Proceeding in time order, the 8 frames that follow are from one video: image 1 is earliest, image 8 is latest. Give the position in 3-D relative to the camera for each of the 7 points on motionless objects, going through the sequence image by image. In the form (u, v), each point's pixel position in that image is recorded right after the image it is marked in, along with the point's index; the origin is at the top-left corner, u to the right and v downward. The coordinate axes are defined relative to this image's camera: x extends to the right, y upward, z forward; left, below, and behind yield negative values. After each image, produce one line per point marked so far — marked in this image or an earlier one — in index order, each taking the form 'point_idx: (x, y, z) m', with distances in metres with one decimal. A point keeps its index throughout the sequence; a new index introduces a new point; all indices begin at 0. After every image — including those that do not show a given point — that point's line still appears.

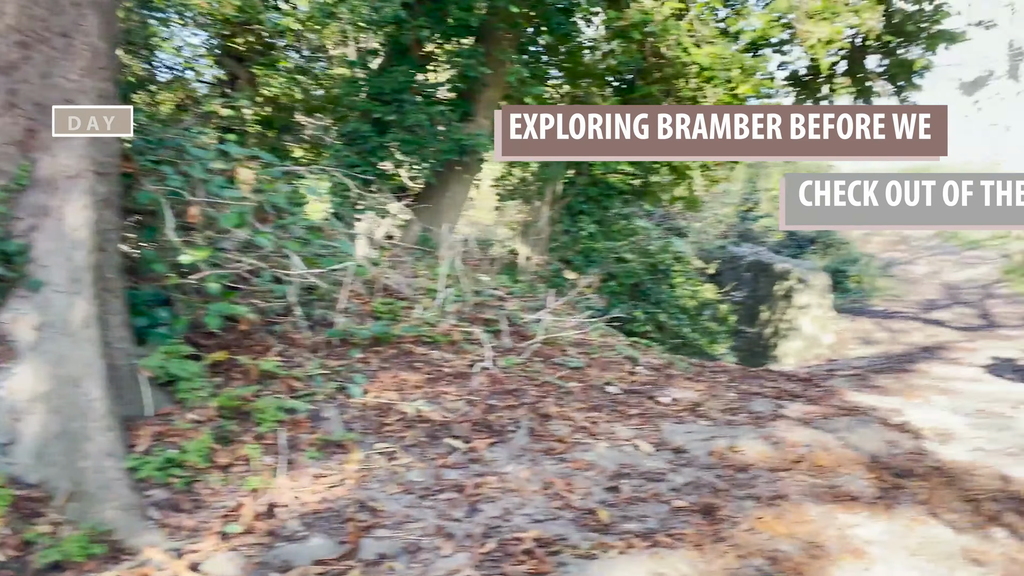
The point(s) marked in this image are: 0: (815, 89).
0: (+3.2, +2.1, +9.1) m
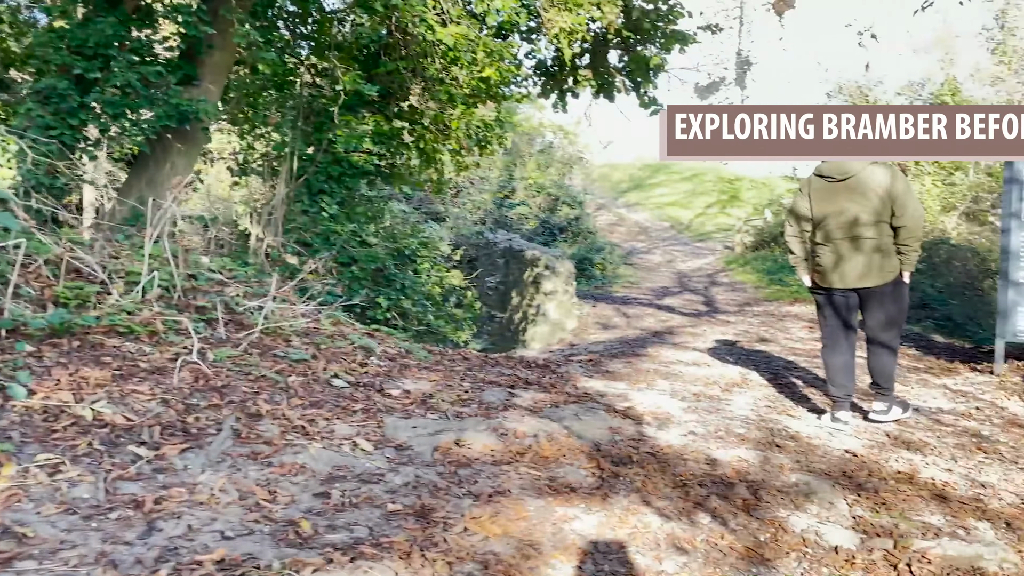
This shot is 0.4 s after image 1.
0: (+0.5, +2.3, +9.3) m
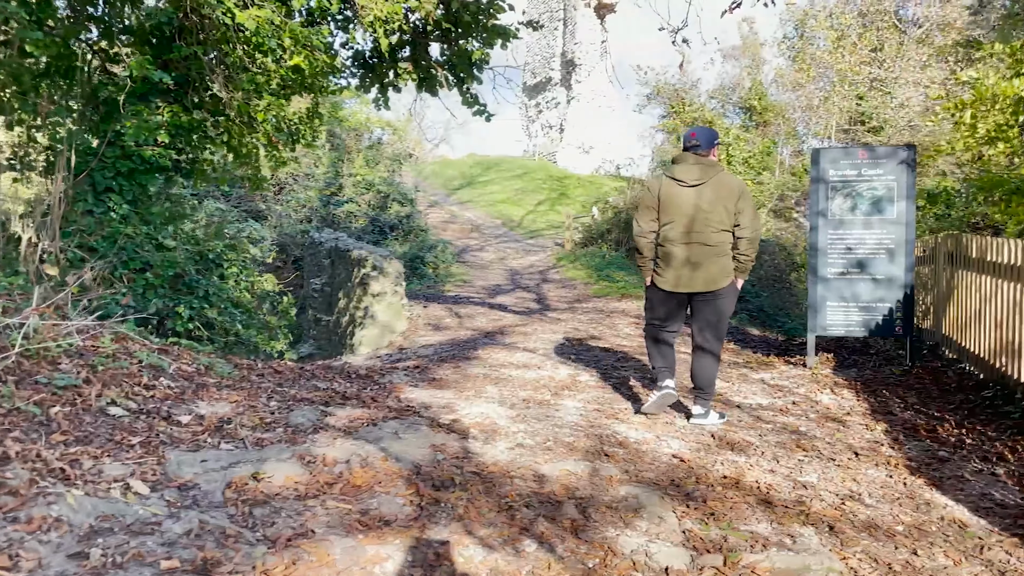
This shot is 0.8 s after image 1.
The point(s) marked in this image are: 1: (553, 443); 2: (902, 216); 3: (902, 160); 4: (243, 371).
0: (-1.4, +2.2, +8.8) m
1: (+0.2, -0.9, +4.9) m
2: (+3.5, +0.6, +7.5) m
3: (+3.5, +1.1, +7.5) m
4: (-1.9, -0.6, +6.1) m
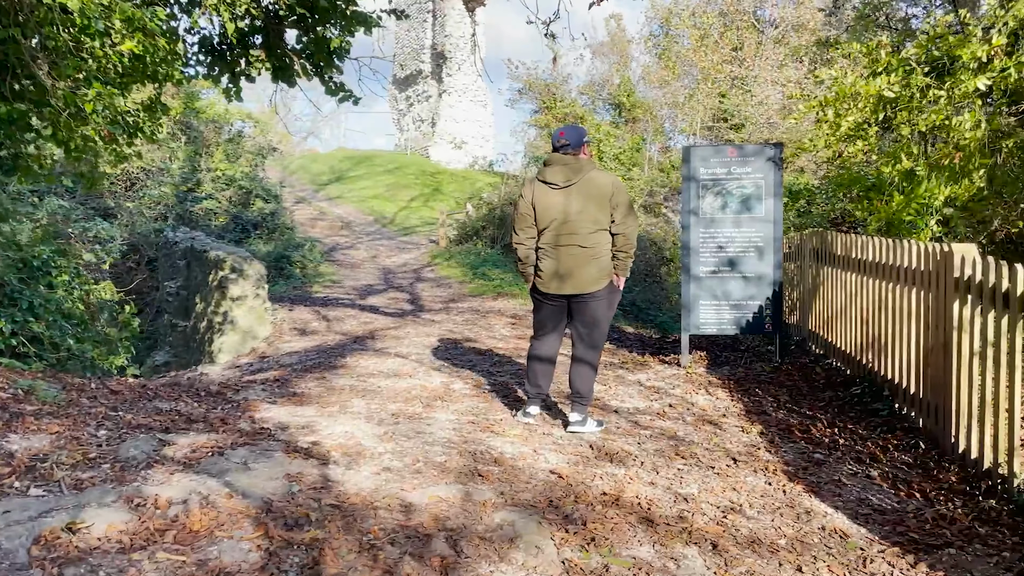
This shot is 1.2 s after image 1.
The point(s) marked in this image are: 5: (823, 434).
0: (-2.7, +2.2, +8.1) m
1: (-0.5, -0.9, +4.5) m
2: (+2.3, +0.7, +7.6) m
3: (+2.3, +1.2, +7.6) m
4: (-2.8, -0.7, +5.4) m
5: (+1.9, -0.9, +5.3) m
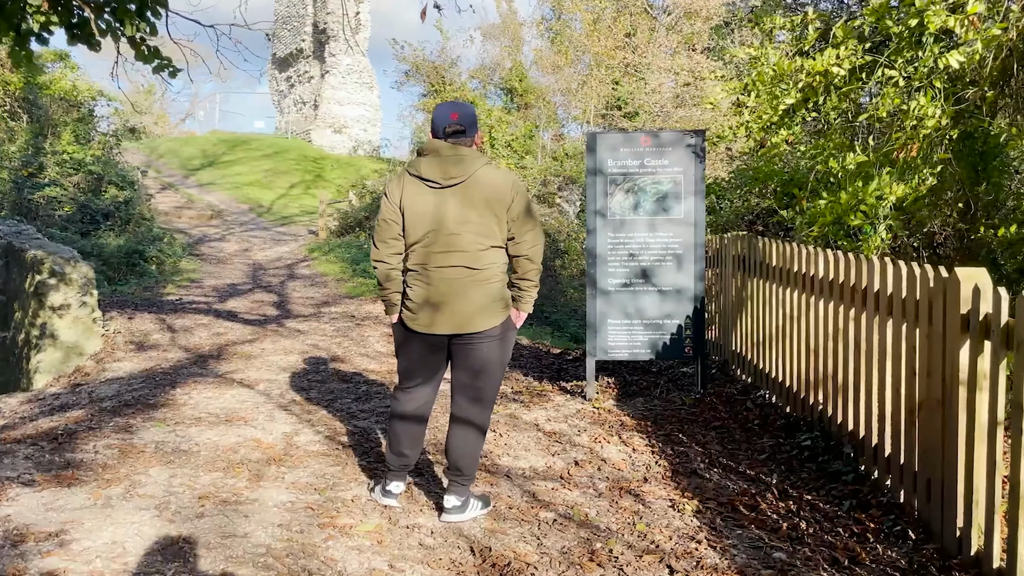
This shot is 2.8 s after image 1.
0: (-3.7, +2.0, +6.2) m
1: (-1.0, -1.1, +2.9) m
2: (+1.3, +0.5, +6.3) m
3: (+1.3, +1.0, +6.3) m
4: (-3.5, -0.9, +3.6) m
5: (+1.3, -1.1, +4.0) m
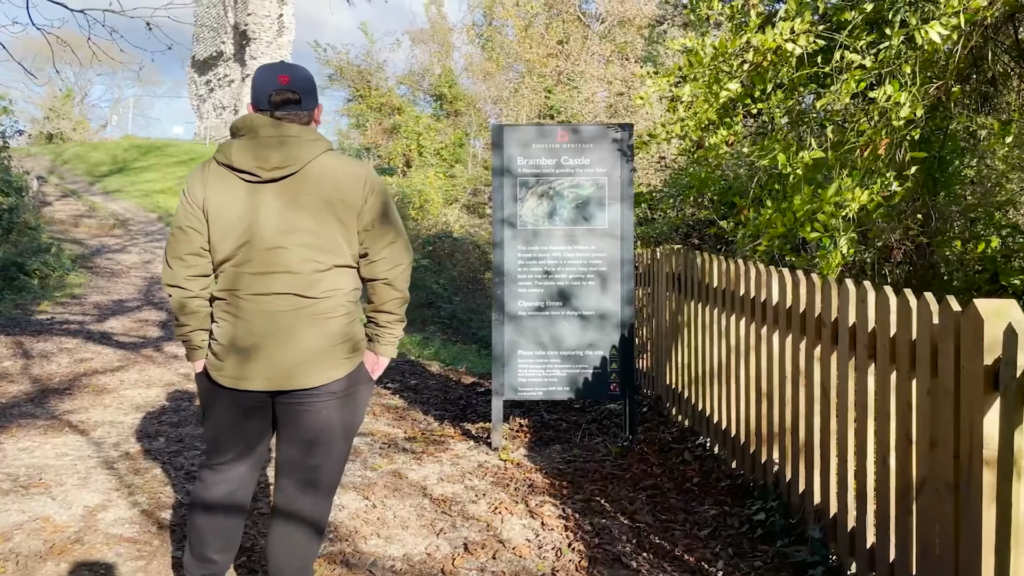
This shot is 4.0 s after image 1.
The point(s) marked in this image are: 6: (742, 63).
0: (-4.4, +1.9, +4.8) m
1: (-1.5, -1.2, +1.7) m
2: (+0.6, +0.4, +5.3) m
3: (+0.6, +0.9, +5.3) m
4: (-3.9, -1.0, +2.2) m
5: (+0.7, -1.2, +2.9) m
6: (+1.5, +1.5, +5.6) m
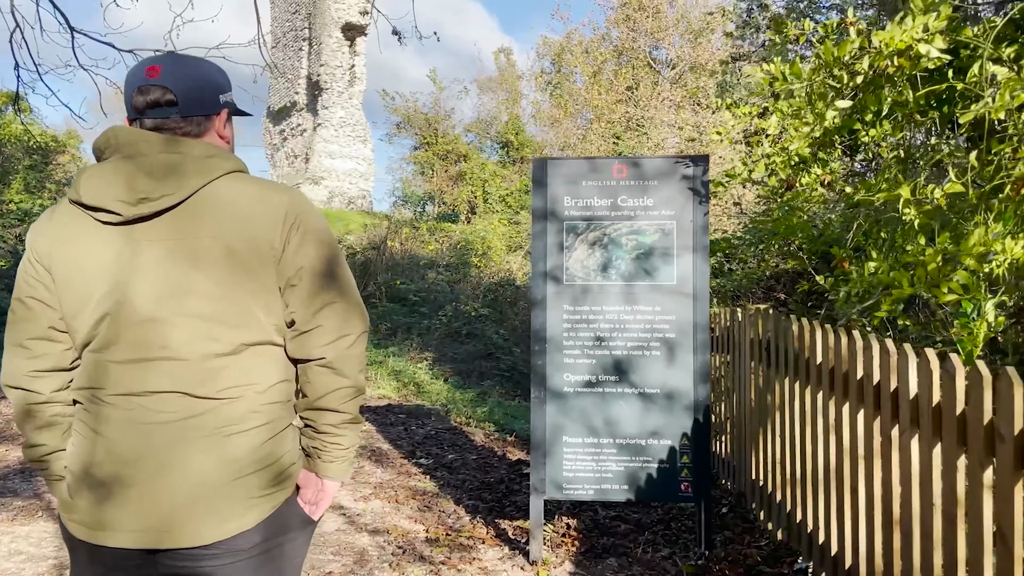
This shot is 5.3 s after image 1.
0: (-4.1, +1.6, +4.2) m
1: (-1.5, -1.4, +0.7) m
2: (+0.9, 0.0, +4.2) m
3: (+0.9, +0.5, +4.2) m
4: (-4.0, -1.1, +1.4) m
5: (+0.7, -1.4, +1.8) m
6: (+1.8, +1.1, +4.5) m
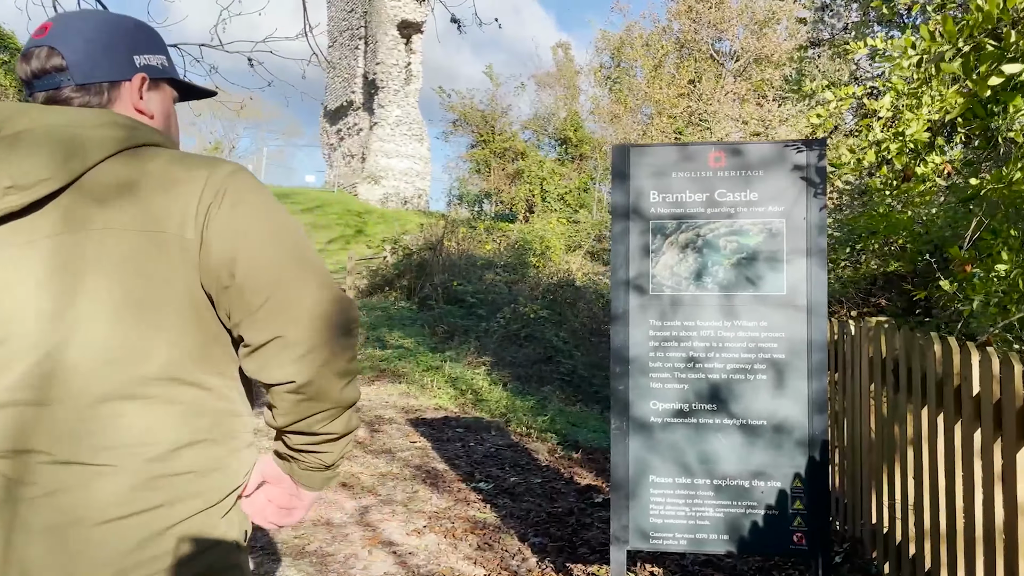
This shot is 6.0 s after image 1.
0: (-3.8, +1.5, +3.8) m
1: (-1.4, -1.4, +0.2) m
2: (+1.2, 0.0, +3.5) m
3: (+1.2, +0.5, +3.5) m
4: (-3.8, -1.2, +1.0) m
5: (+0.9, -1.5, +1.1) m
6: (+2.1, +1.0, +3.8) m
